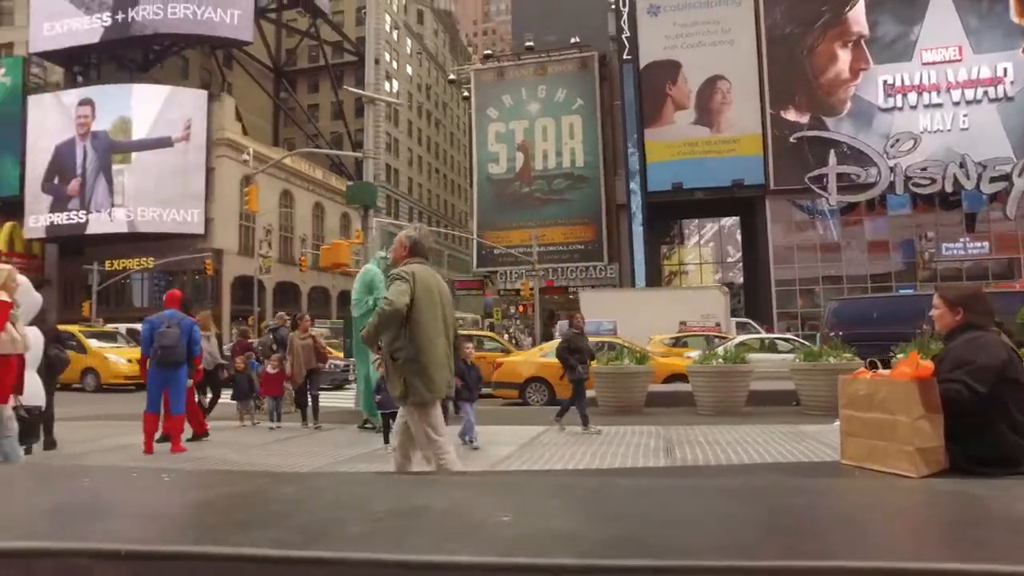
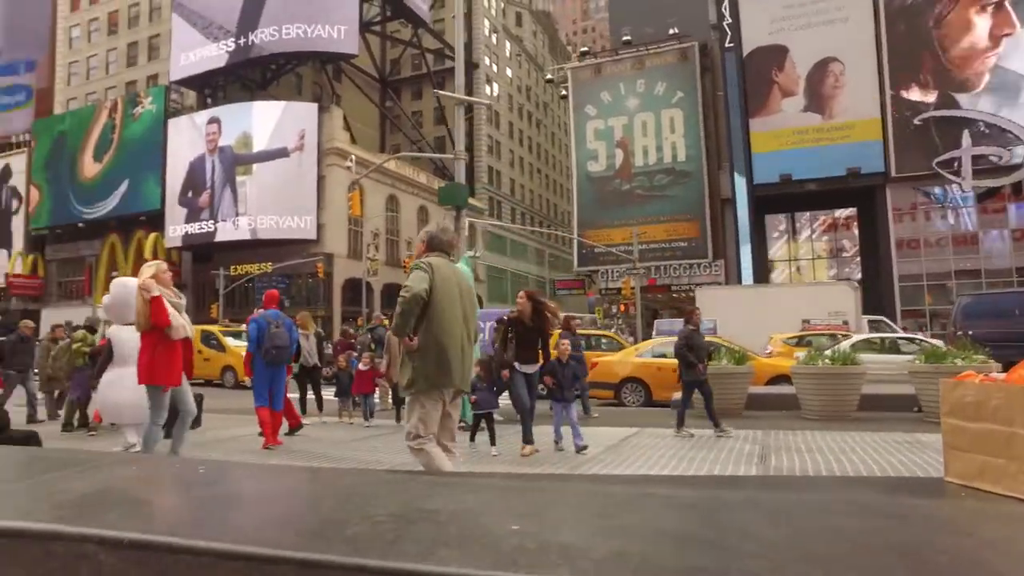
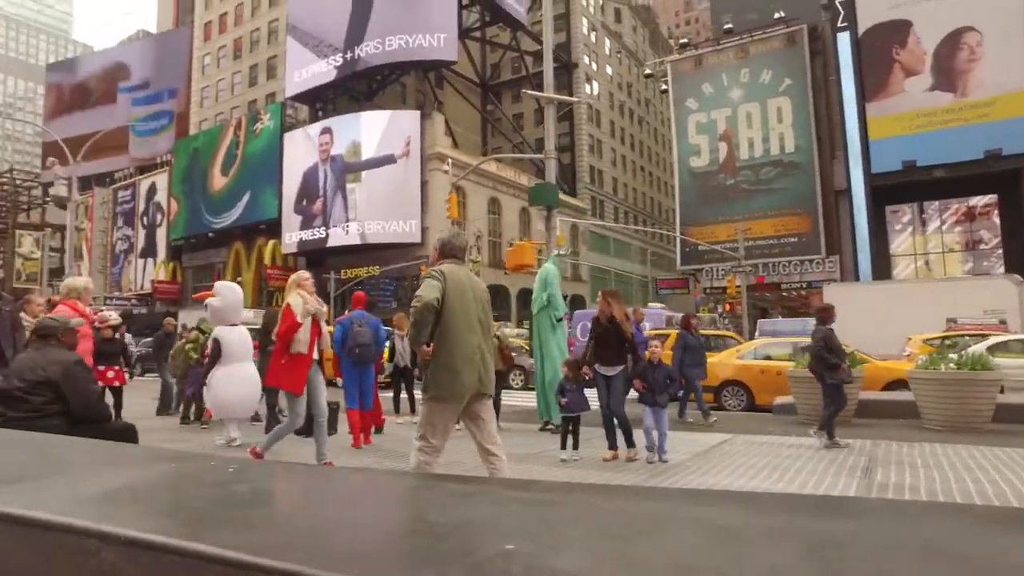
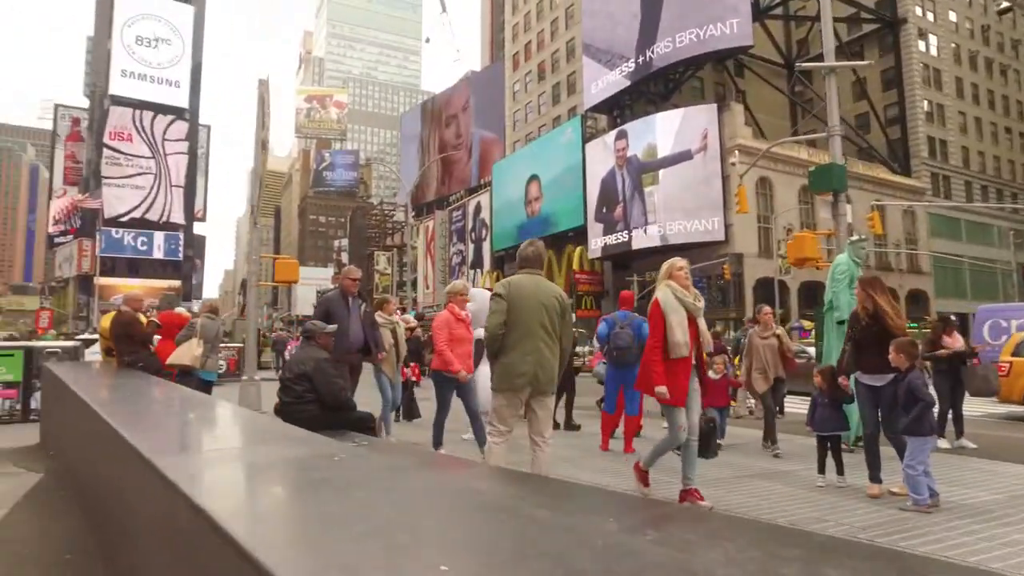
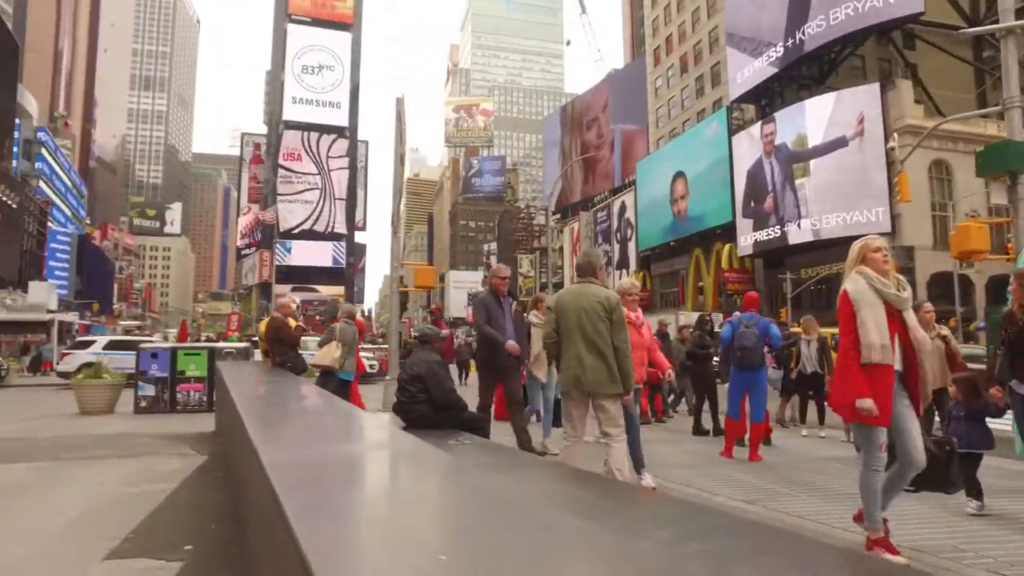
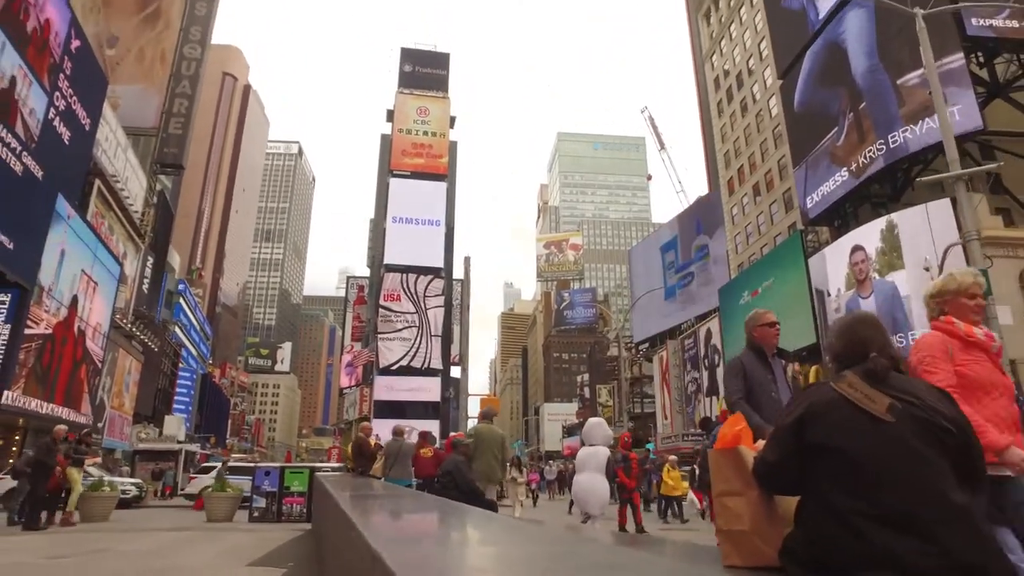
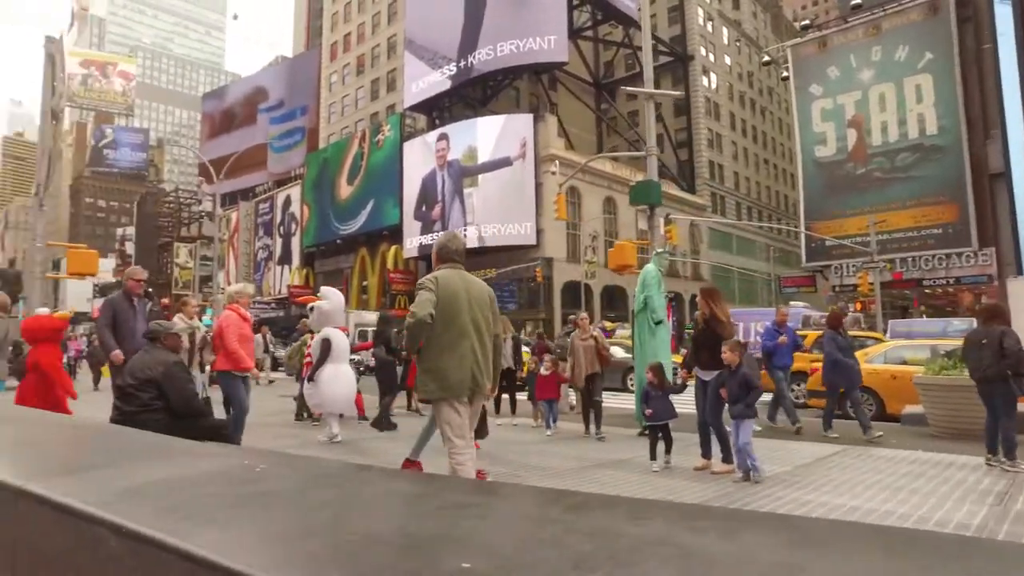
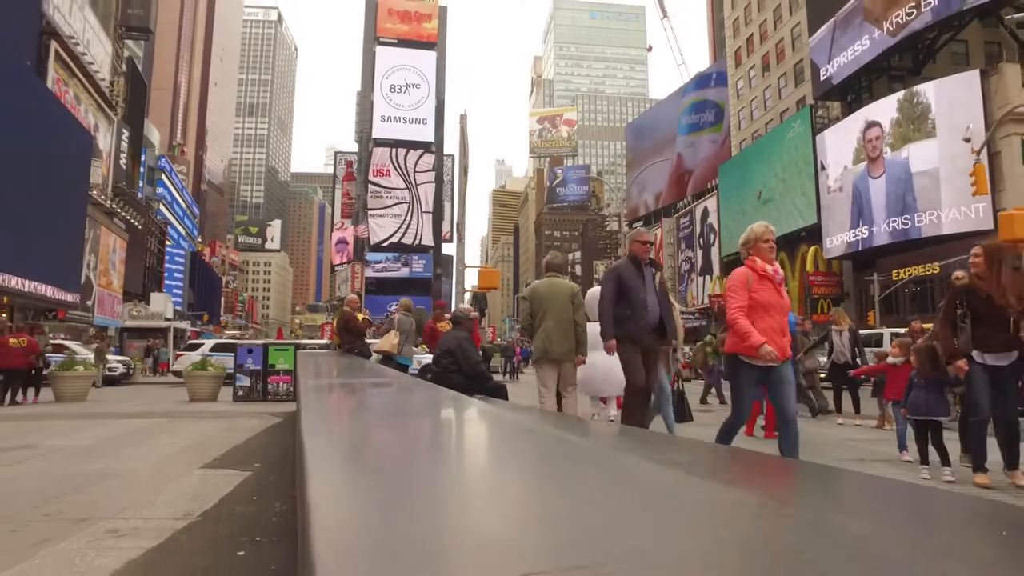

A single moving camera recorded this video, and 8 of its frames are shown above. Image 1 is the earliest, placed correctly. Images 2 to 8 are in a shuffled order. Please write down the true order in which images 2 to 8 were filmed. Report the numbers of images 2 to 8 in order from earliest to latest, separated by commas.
2, 3, 7, 4, 5, 8, 6
